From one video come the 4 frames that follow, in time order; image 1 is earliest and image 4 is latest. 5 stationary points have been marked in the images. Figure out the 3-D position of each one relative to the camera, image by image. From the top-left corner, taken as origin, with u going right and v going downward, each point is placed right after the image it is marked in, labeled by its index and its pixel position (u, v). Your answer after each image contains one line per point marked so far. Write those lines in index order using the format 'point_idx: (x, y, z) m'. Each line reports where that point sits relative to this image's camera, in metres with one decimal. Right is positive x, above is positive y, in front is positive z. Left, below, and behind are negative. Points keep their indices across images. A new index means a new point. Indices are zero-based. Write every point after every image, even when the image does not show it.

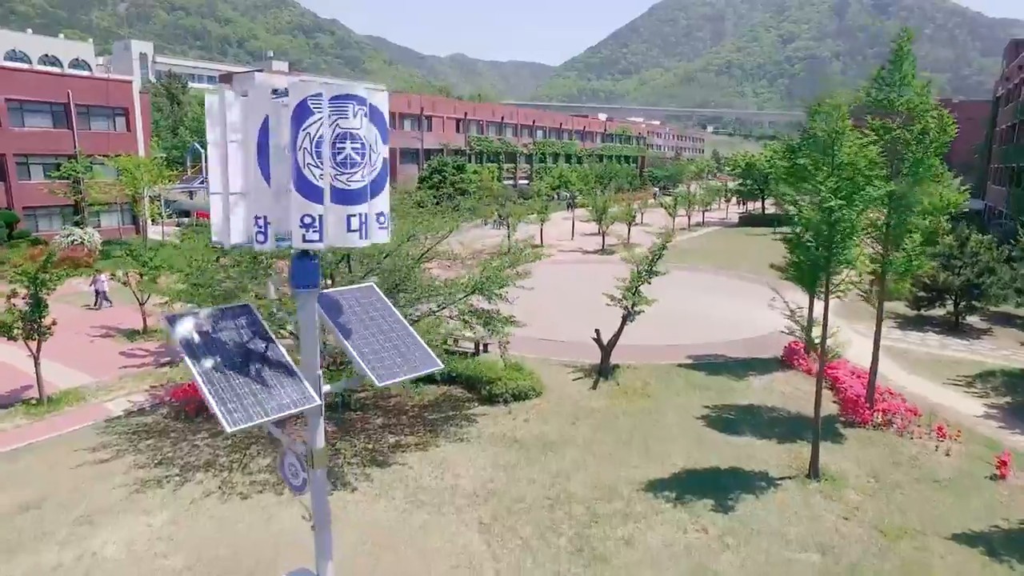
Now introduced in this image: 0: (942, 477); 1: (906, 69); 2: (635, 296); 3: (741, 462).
0: (+7.1, -3.2, +10.8) m
1: (+7.4, +4.1, +12.2) m
2: (+2.9, -0.2, +15.2) m
3: (+4.0, -3.0, +11.4) m
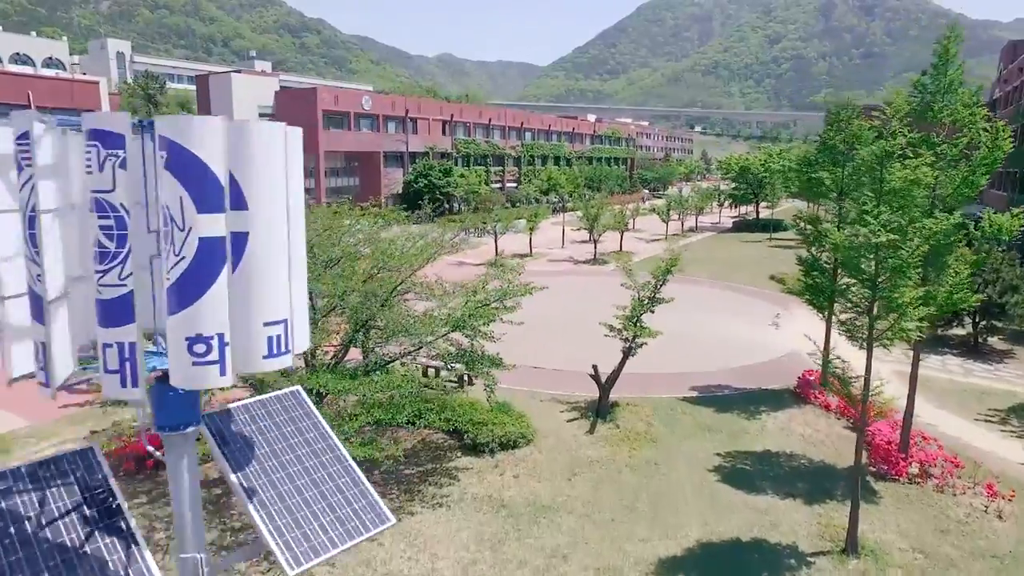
0: (+6.9, -3.8, +9.3) m
1: (+7.2, +3.5, +10.7) m
2: (+2.6, -0.8, +13.6) m
3: (+3.8, -3.7, +9.8) m
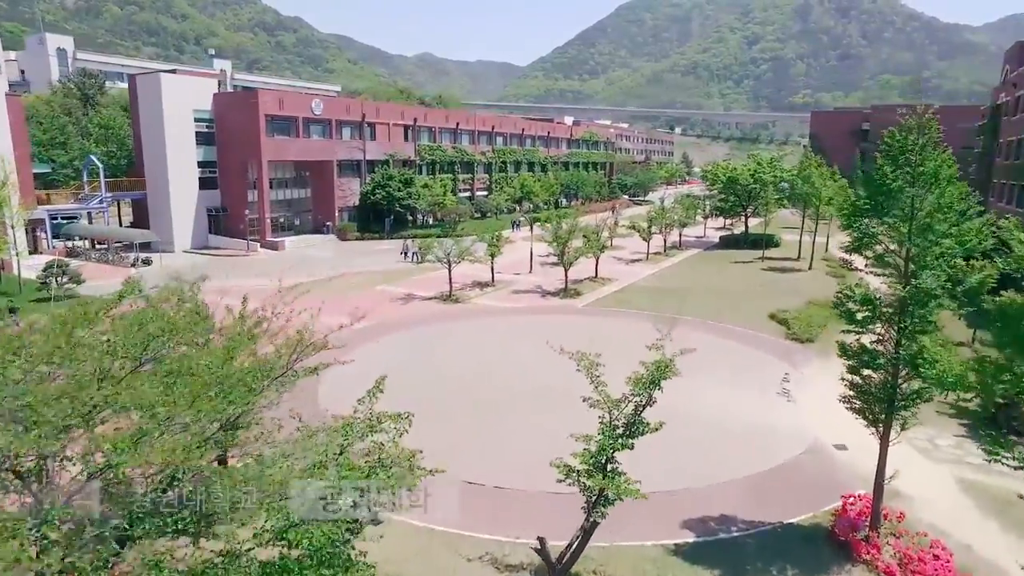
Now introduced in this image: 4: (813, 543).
0: (+5.8, -5.4, +4.6) m
1: (+5.9, +1.9, +6.0) m
2: (+1.3, -2.5, +8.7) m
3: (+2.6, -5.3, +5.0) m
4: (+5.1, -4.2, +10.9) m
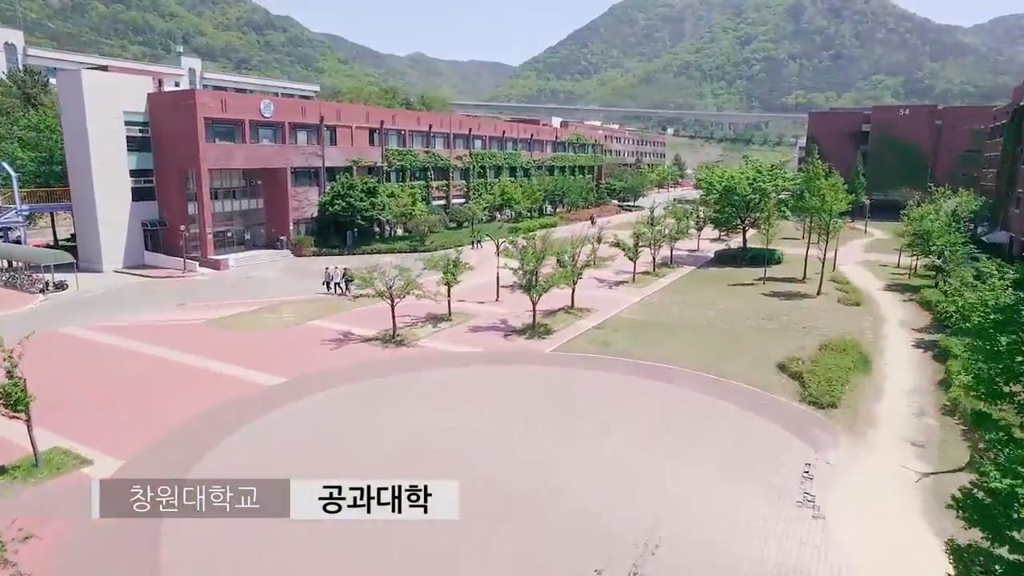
0: (+4.4, -6.8, -0.3) m
1: (+4.5, +0.4, +1.1) m
2: (-0.2, -3.9, +3.8) m
3: (+1.2, -6.8, +0.1) m
4: (+3.6, -5.7, +6.0) m
